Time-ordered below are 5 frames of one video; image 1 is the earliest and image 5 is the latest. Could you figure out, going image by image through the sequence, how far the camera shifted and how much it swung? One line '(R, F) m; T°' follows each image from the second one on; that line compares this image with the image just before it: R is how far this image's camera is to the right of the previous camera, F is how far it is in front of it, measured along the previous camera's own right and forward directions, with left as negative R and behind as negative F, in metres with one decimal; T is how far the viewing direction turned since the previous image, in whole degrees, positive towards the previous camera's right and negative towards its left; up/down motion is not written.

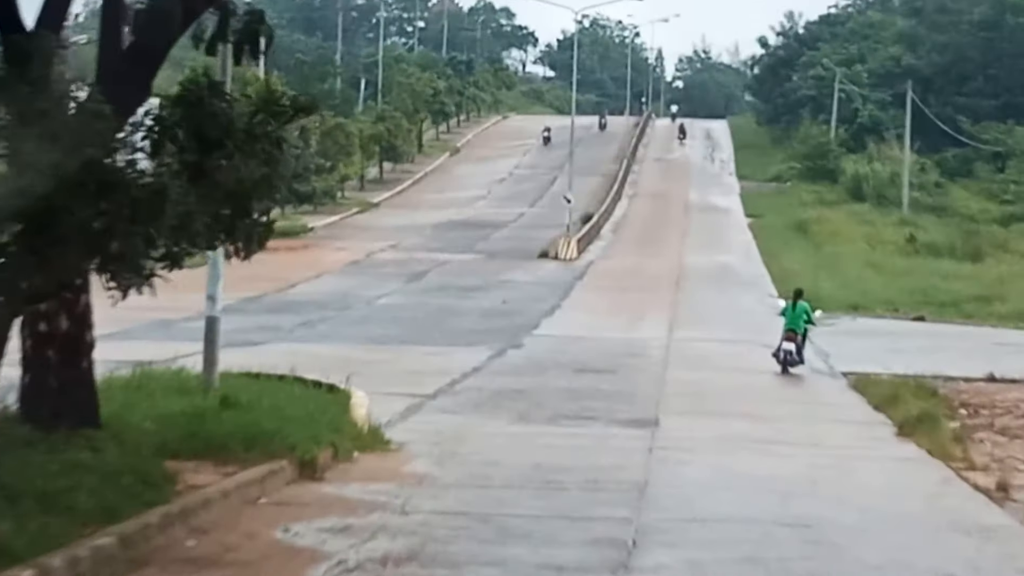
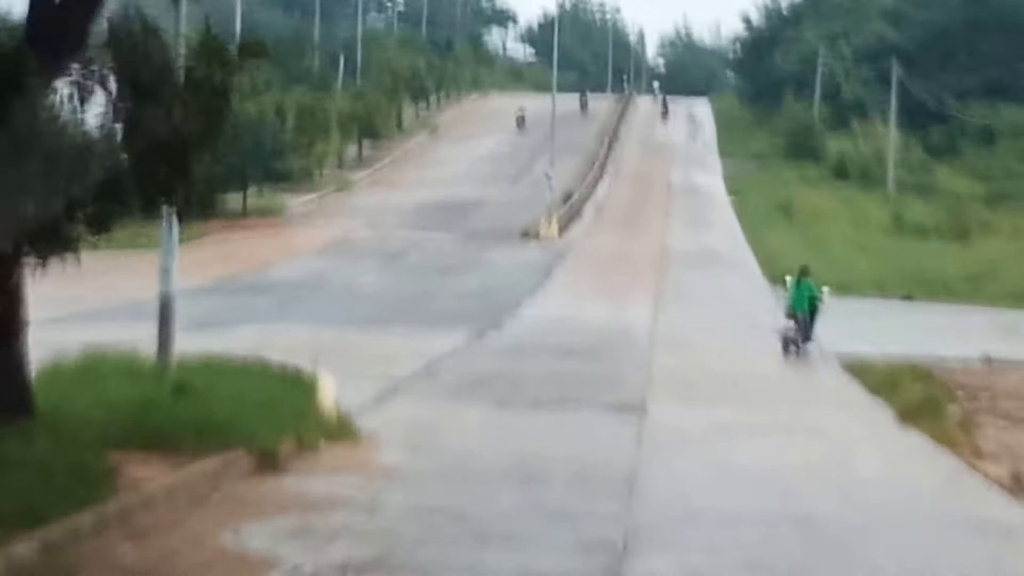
(0.0, +0.8) m; +1°
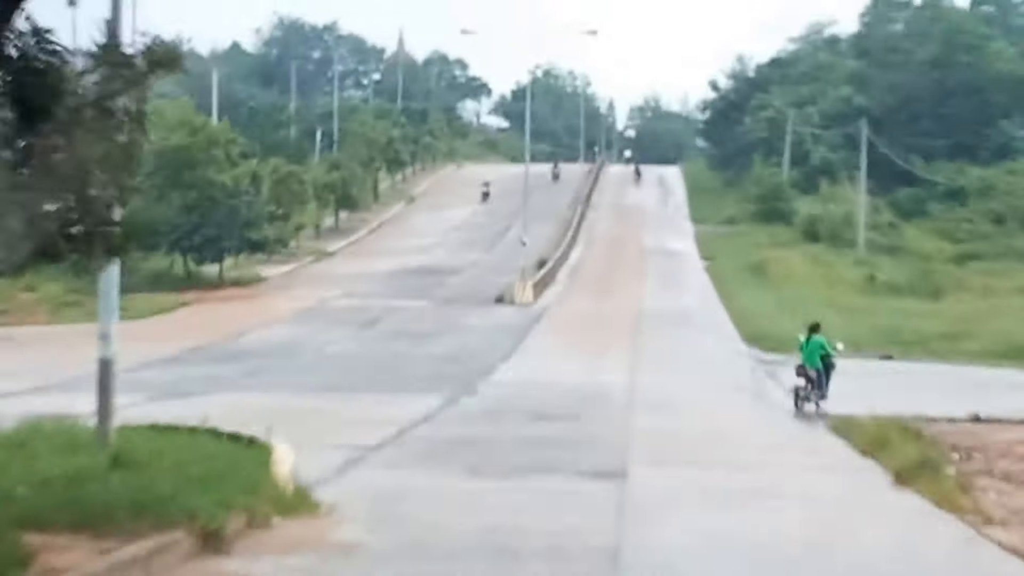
(0.0, +0.8) m; +1°
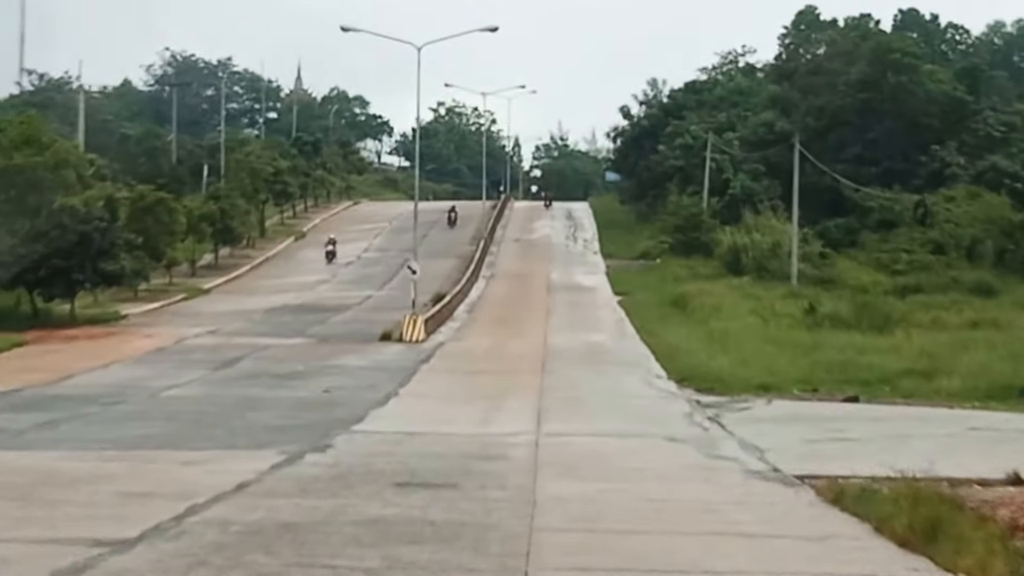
(+0.4, +6.0) m; +3°
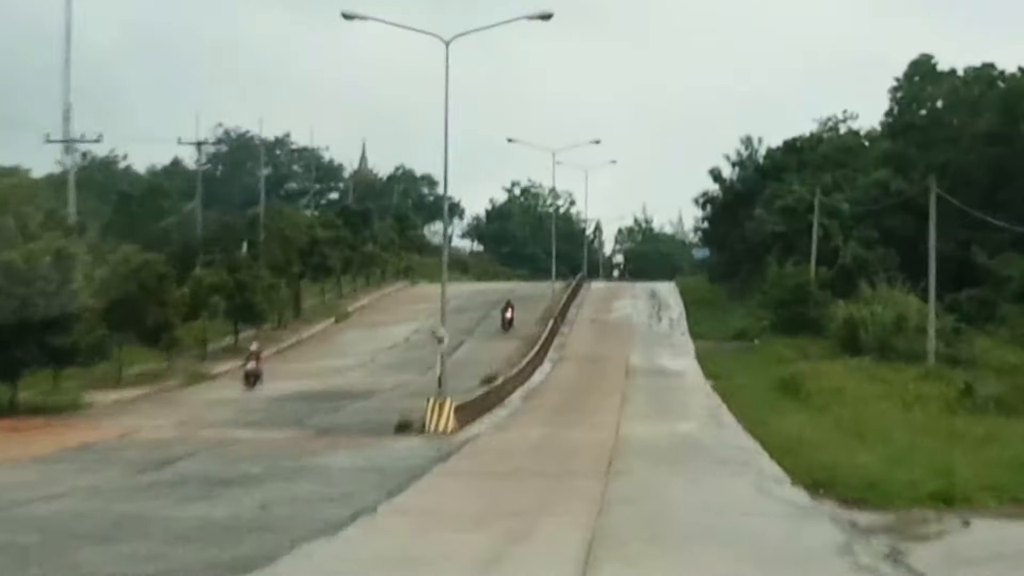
(+0.4, +9.5) m; -2°
